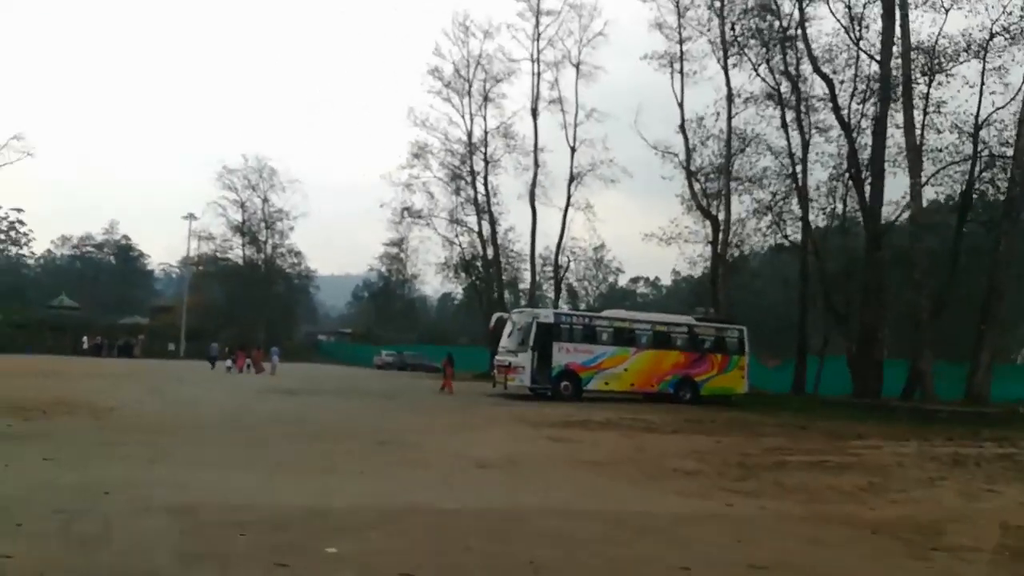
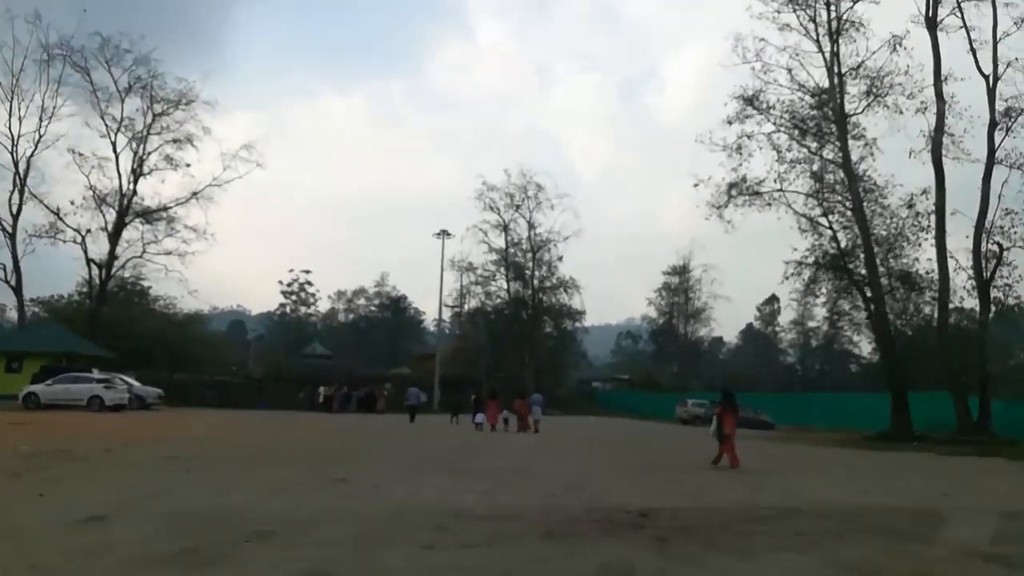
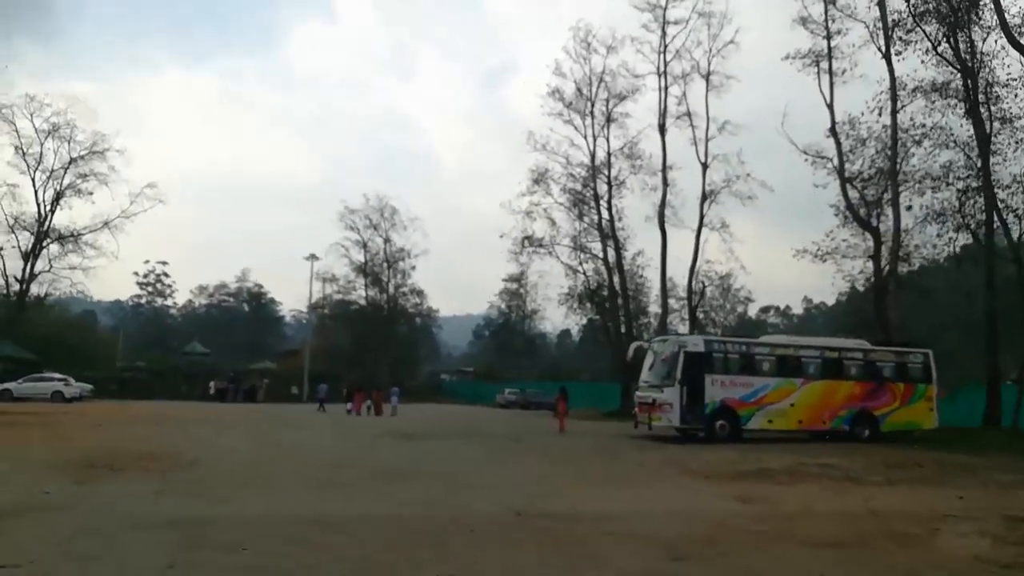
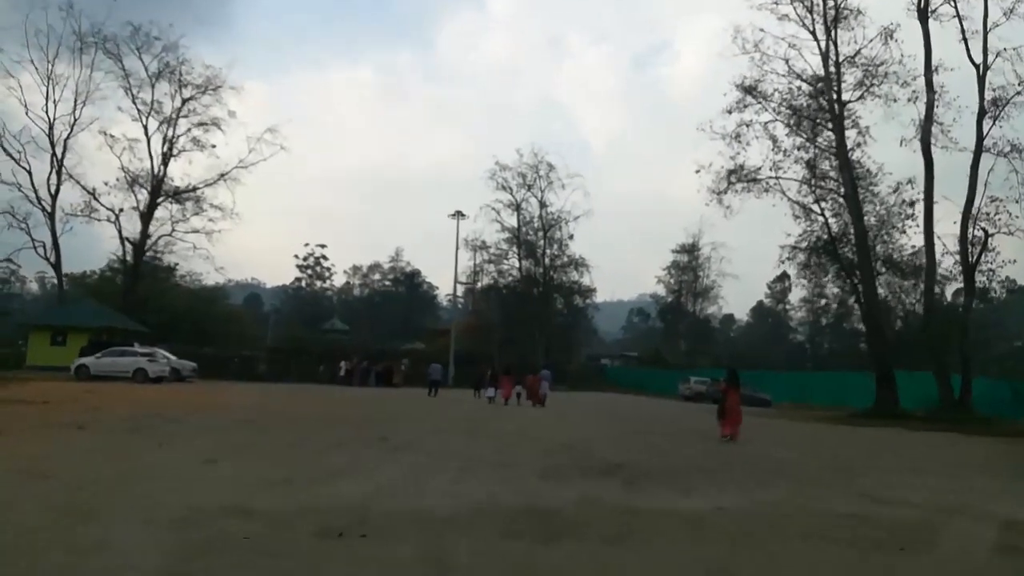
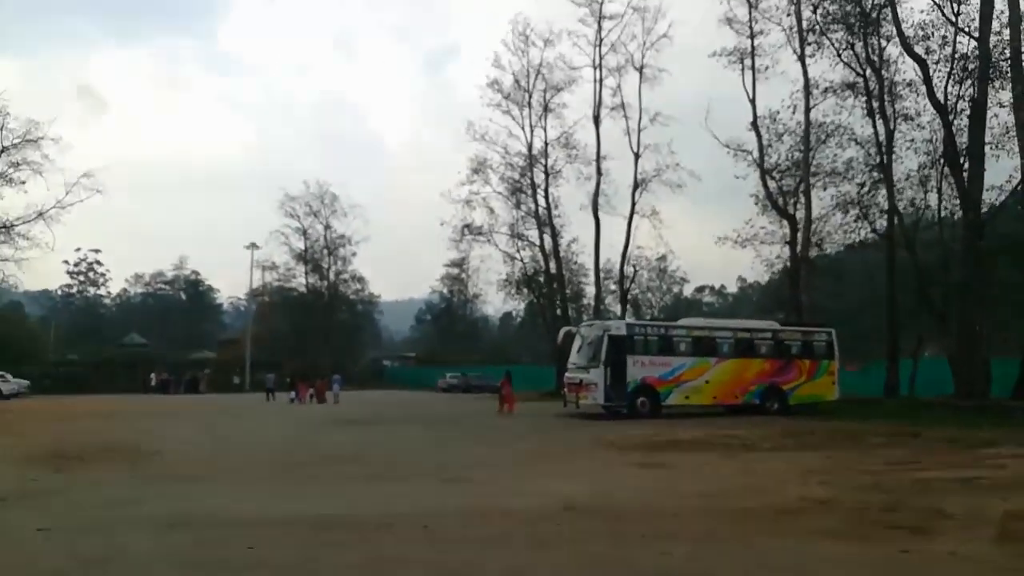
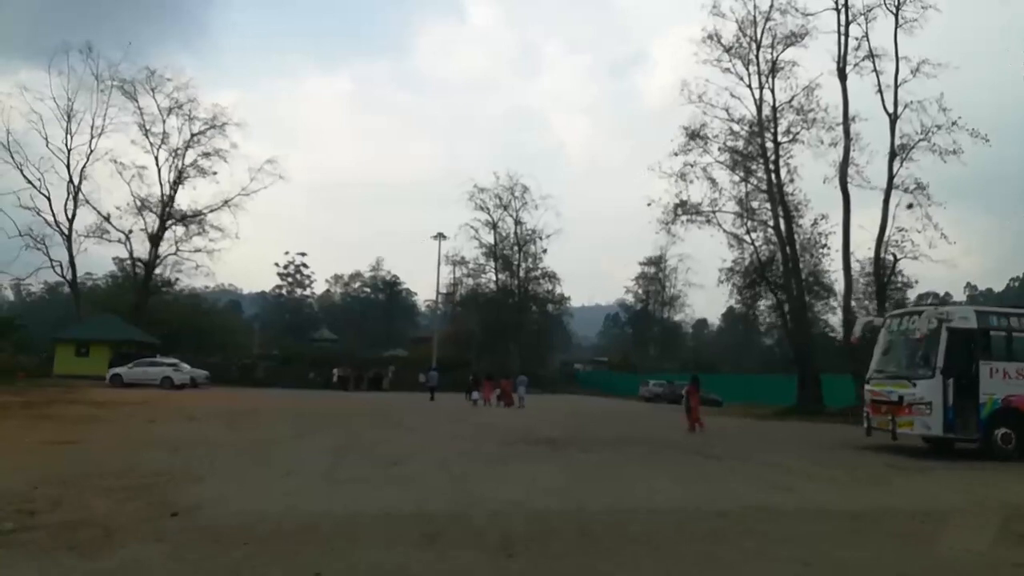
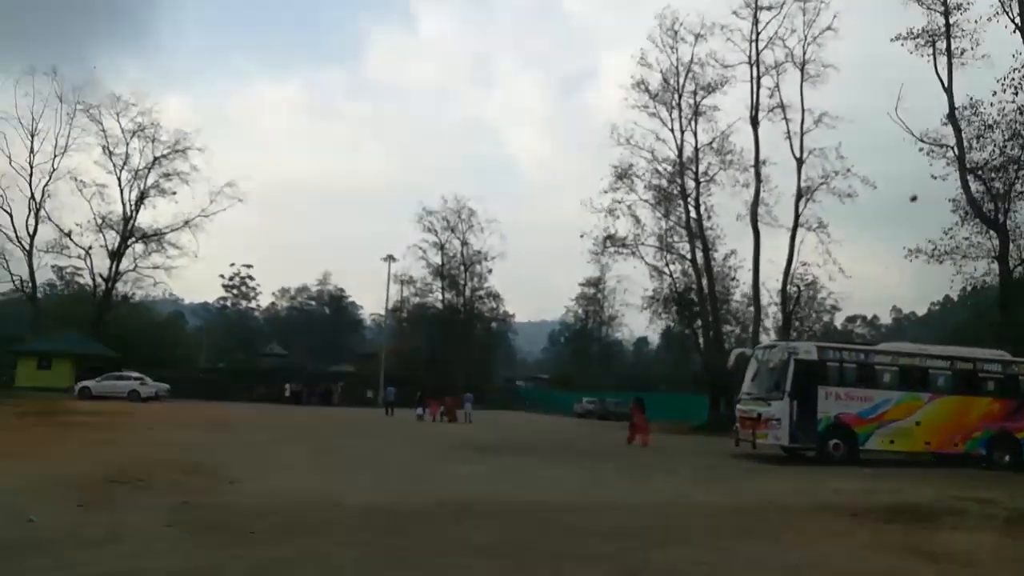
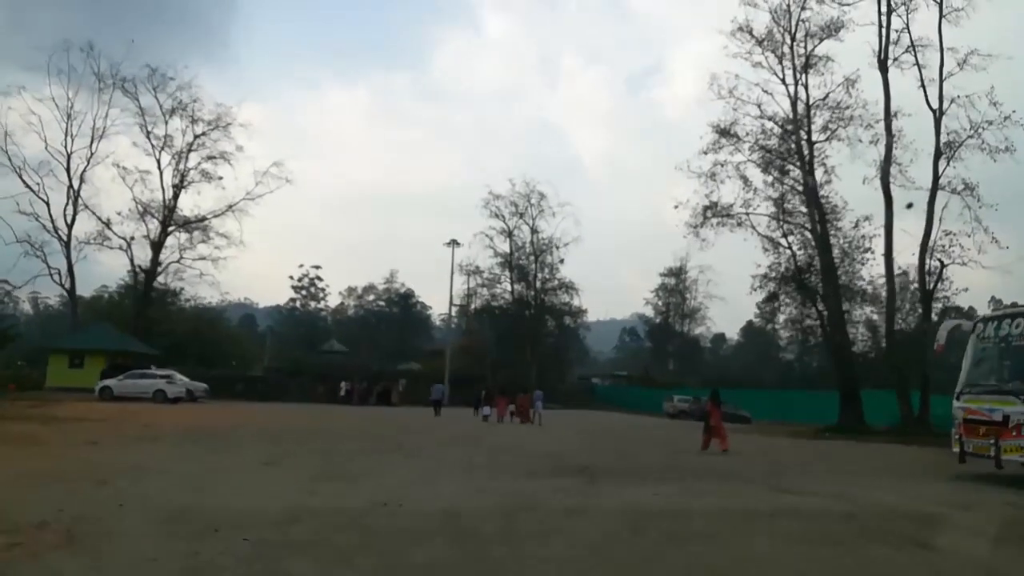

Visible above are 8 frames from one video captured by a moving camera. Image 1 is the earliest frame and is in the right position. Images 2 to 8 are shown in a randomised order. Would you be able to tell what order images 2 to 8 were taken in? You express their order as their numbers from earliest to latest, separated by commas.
5, 3, 7, 6, 8, 4, 2
